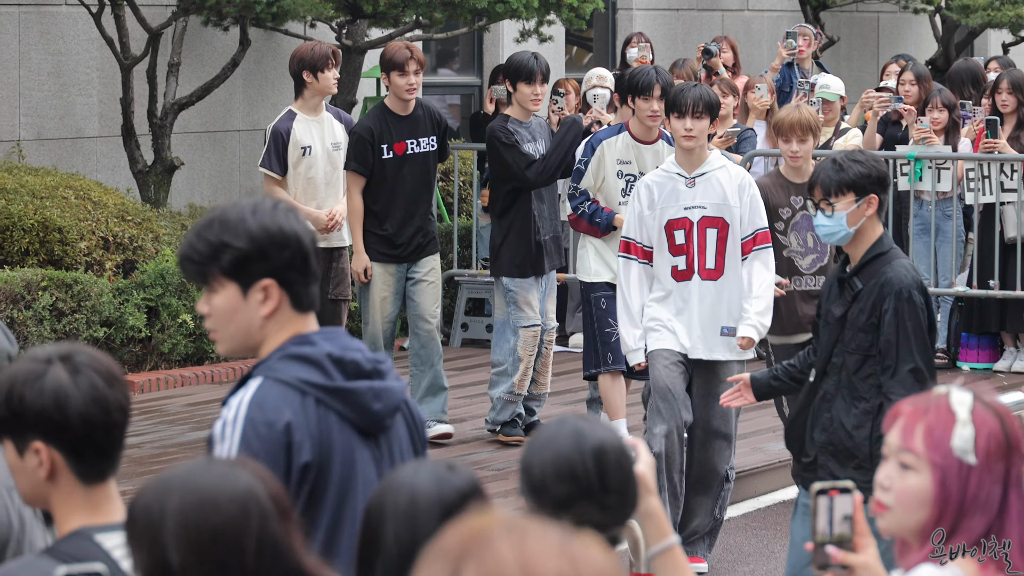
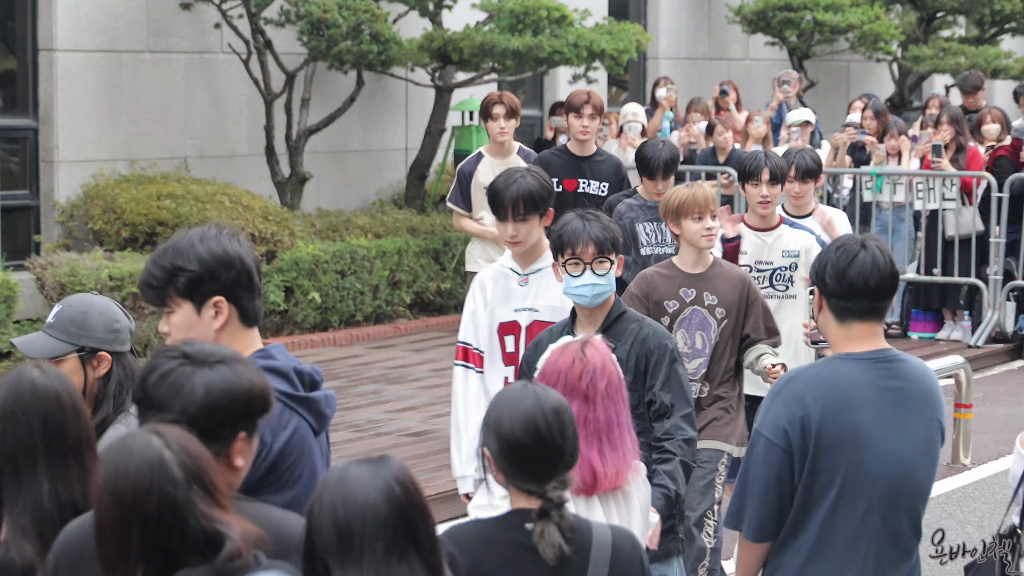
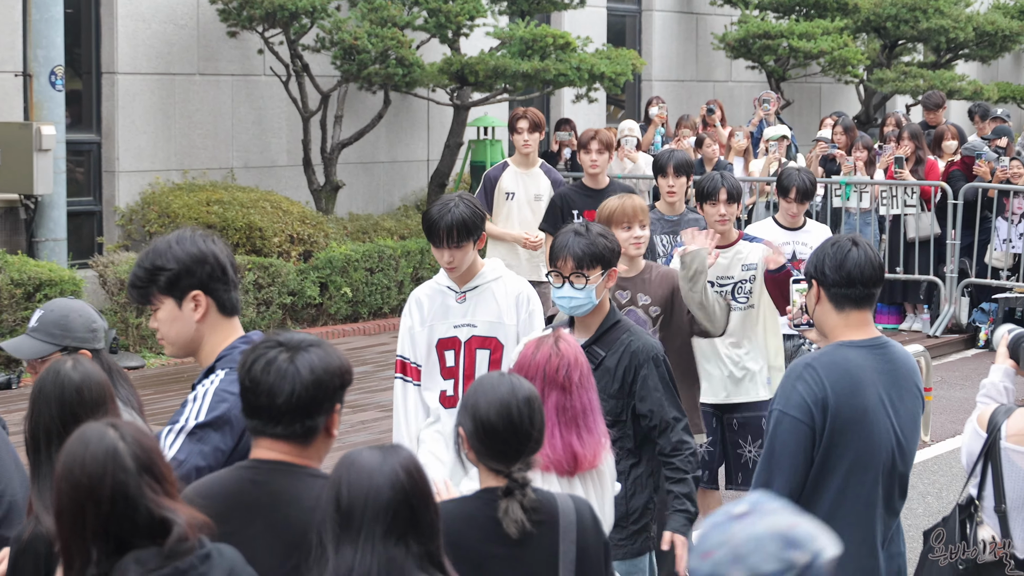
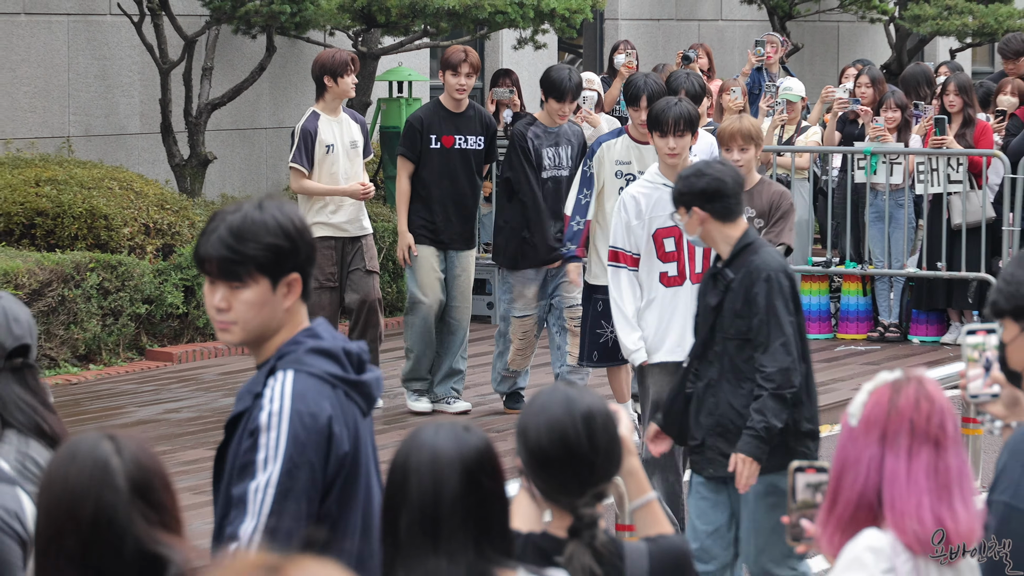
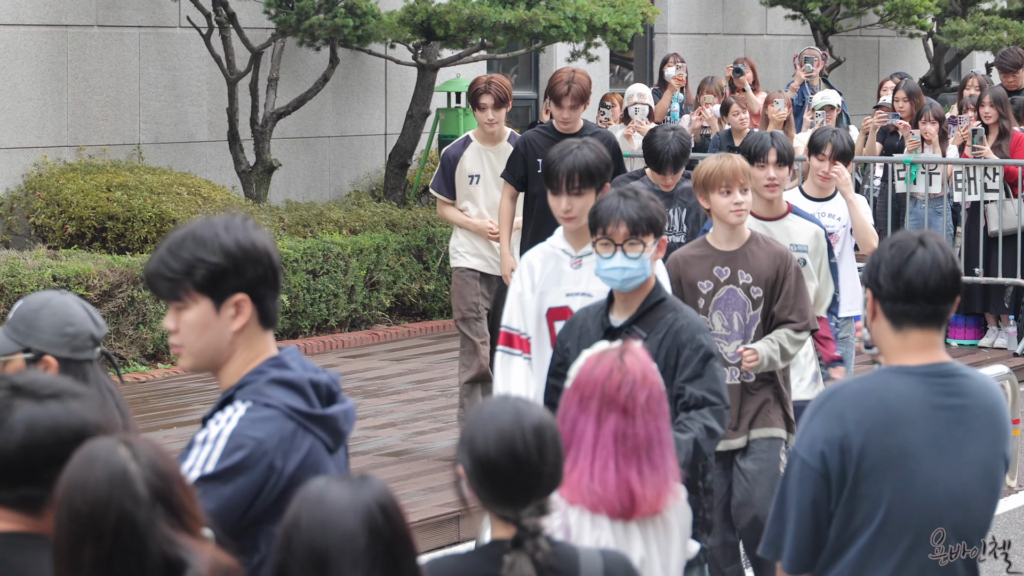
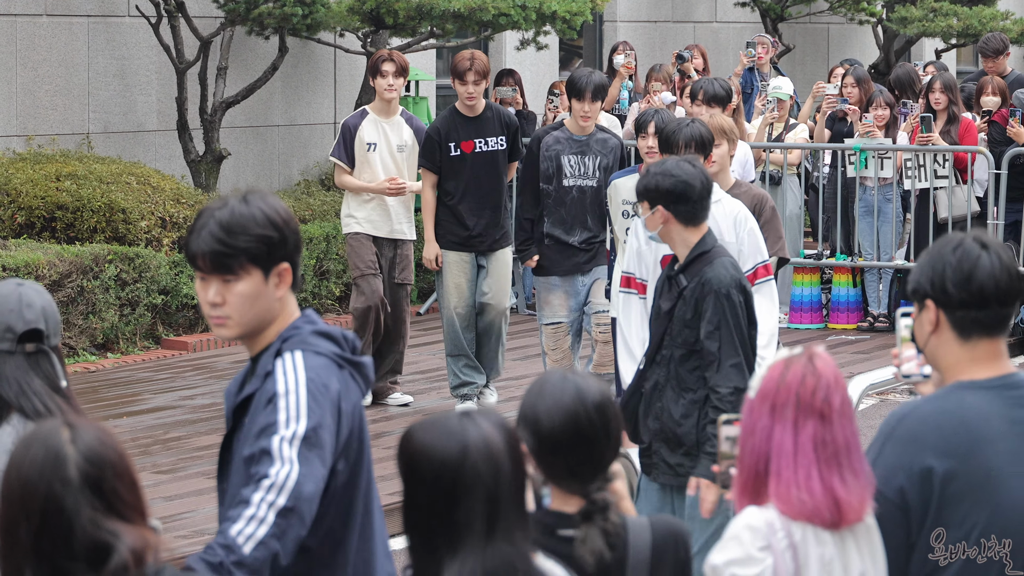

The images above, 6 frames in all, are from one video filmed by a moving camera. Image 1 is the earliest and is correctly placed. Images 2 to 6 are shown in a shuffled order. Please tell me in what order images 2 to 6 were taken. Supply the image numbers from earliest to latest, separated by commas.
4, 6, 5, 2, 3
